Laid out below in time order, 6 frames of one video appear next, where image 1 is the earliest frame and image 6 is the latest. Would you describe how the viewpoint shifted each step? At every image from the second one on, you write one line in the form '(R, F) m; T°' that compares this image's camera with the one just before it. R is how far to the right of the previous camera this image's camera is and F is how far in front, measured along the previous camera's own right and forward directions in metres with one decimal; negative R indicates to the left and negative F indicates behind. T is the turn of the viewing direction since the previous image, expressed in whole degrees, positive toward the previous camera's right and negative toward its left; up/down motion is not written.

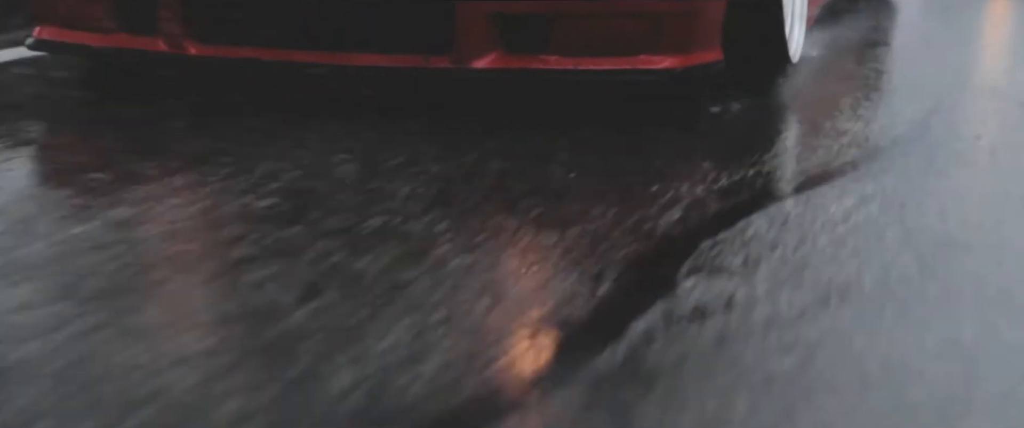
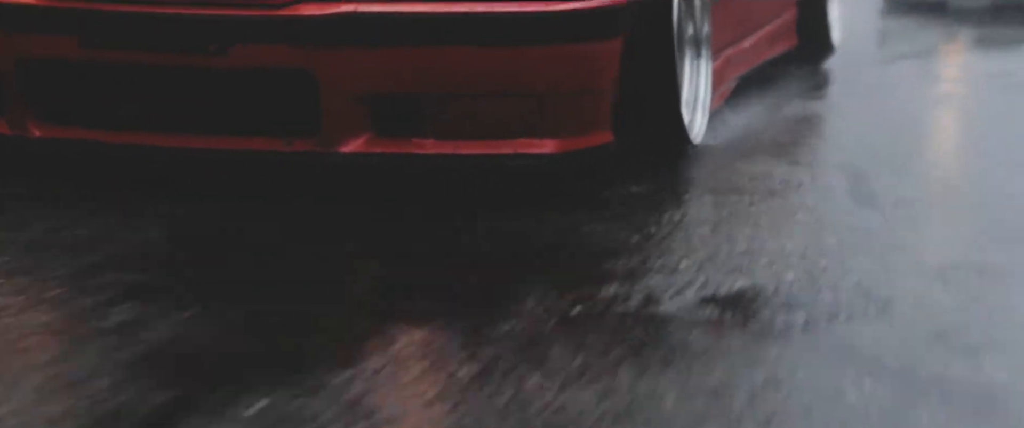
(+0.2, +0.3) m; +1°
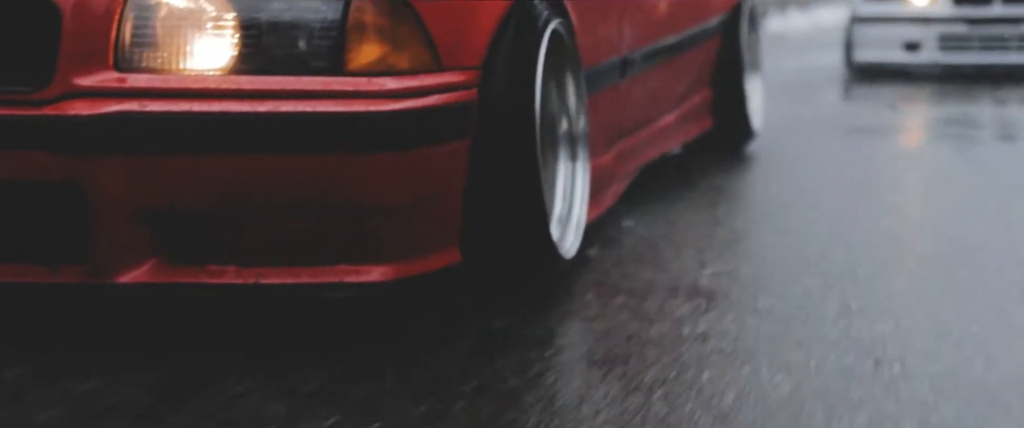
(+0.2, +0.6) m; +2°
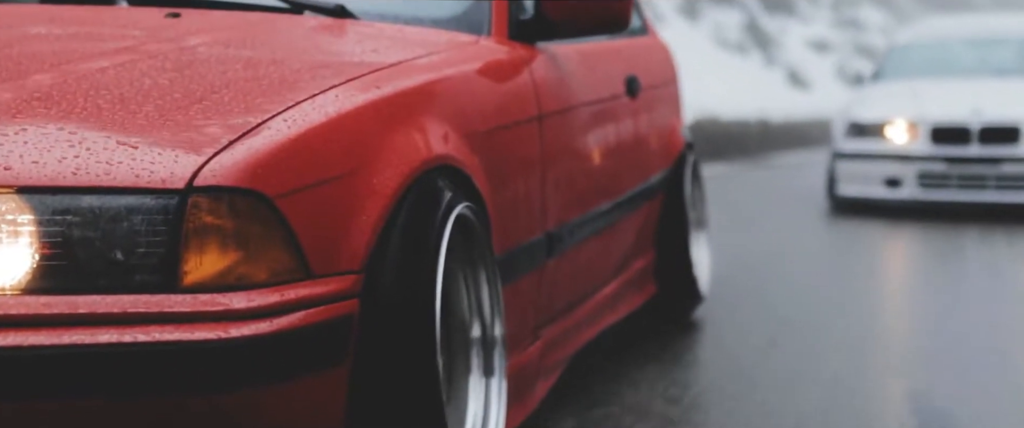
(+0.1, +0.7) m; +2°
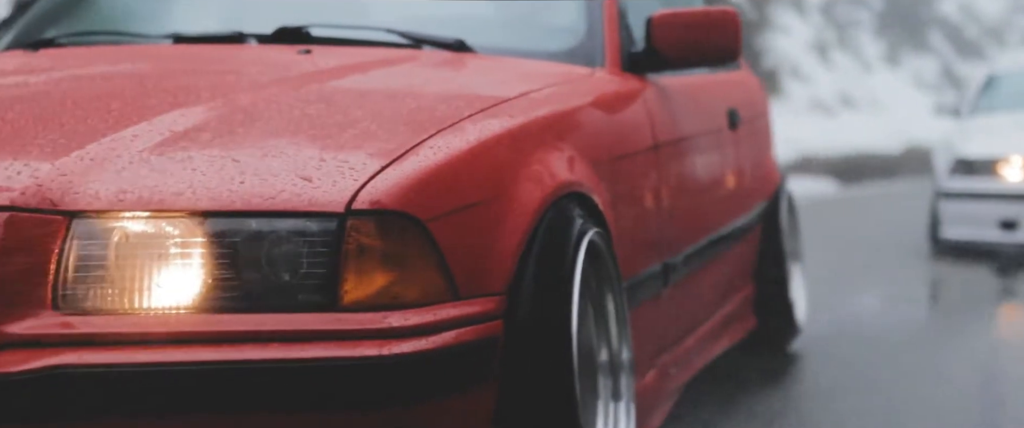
(-0.1, -0.1) m; -3°
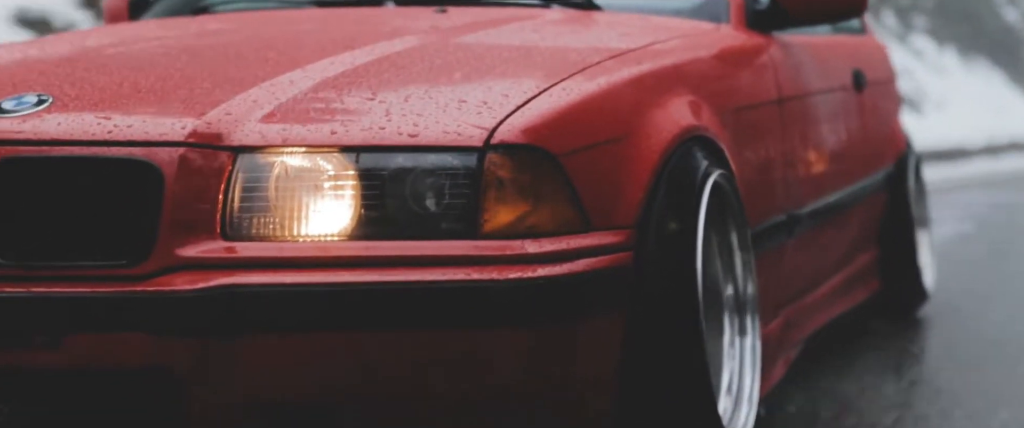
(0.0, -0.2) m; -5°
